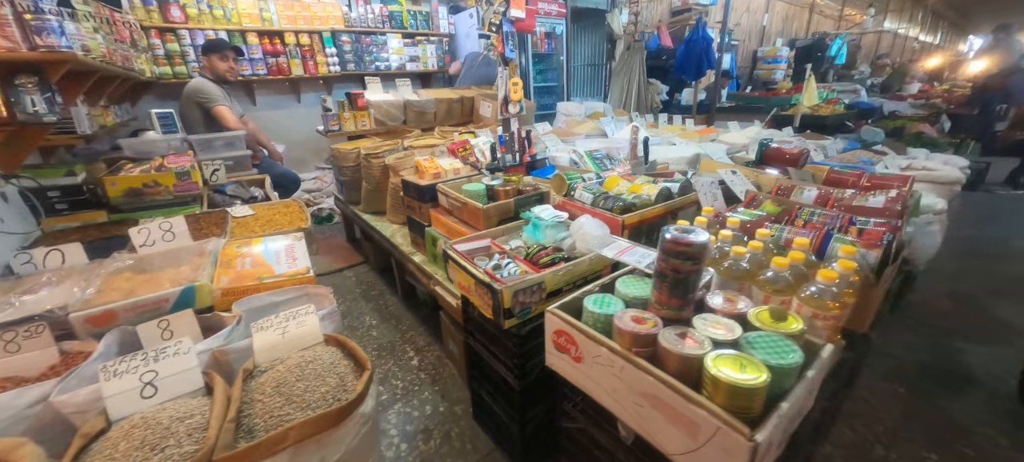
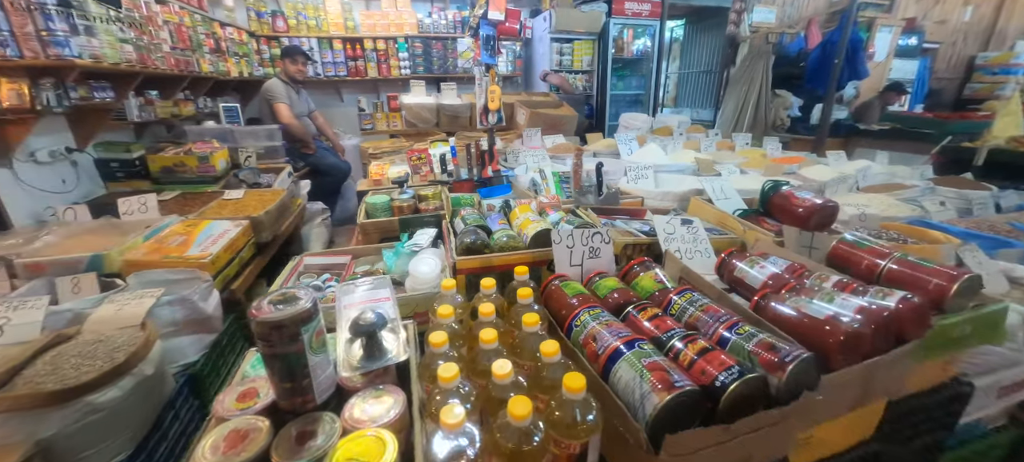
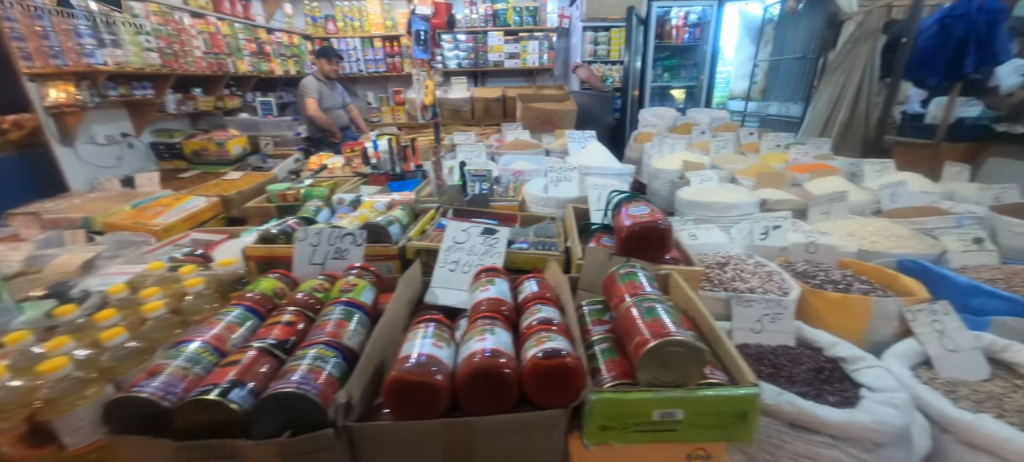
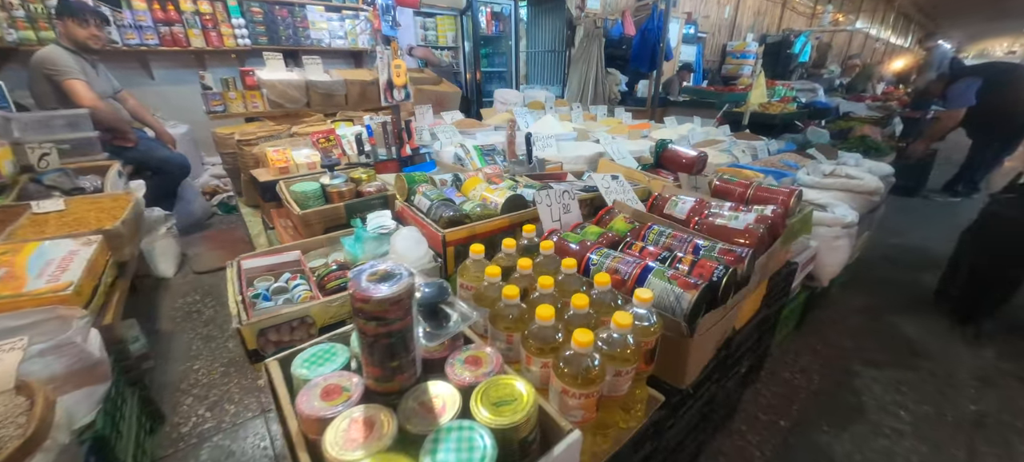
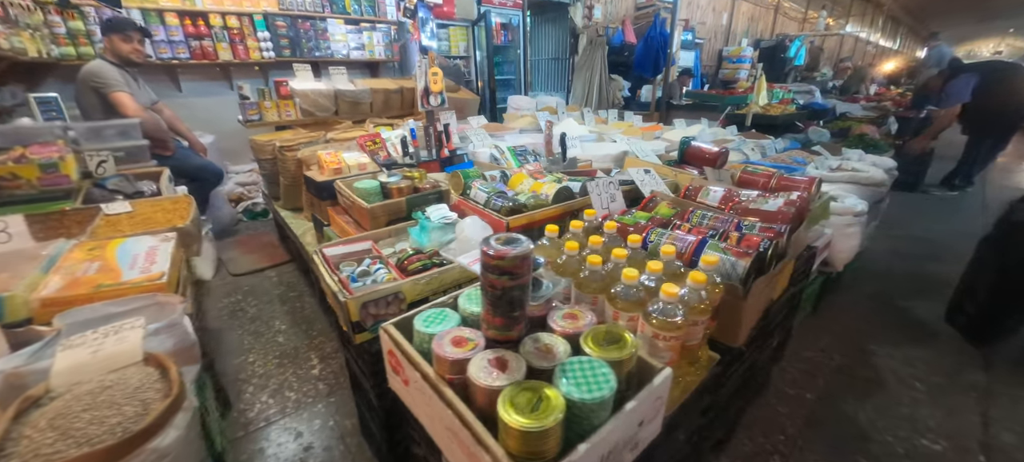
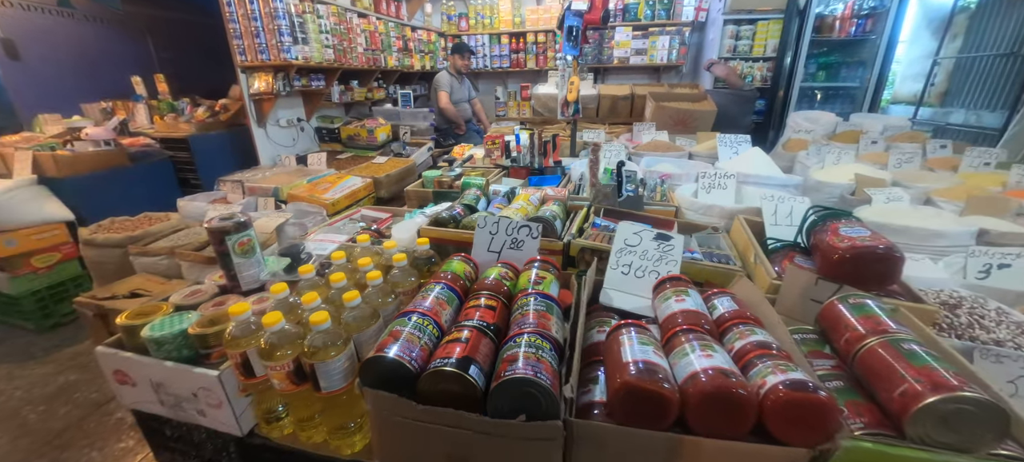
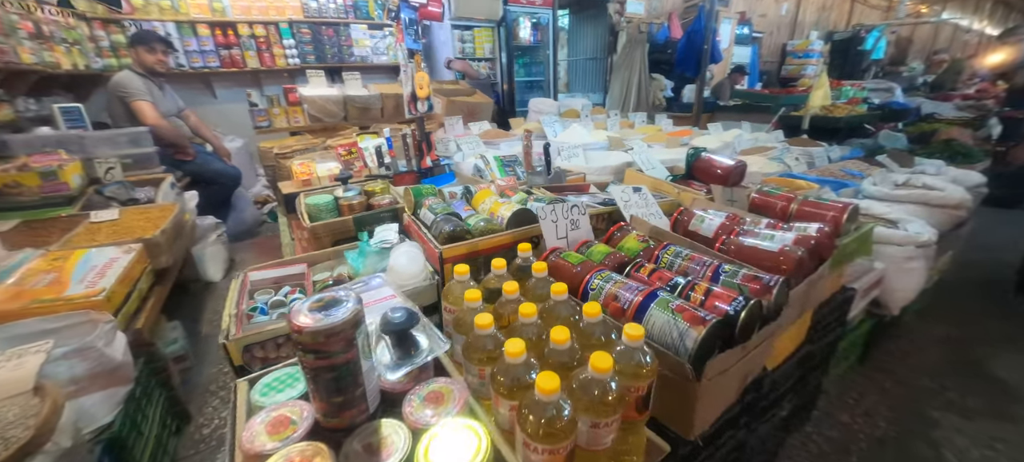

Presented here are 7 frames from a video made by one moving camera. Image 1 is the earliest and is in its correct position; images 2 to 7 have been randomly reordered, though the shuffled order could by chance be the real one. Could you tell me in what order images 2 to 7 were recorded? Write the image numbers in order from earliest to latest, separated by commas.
5, 4, 7, 2, 6, 3
